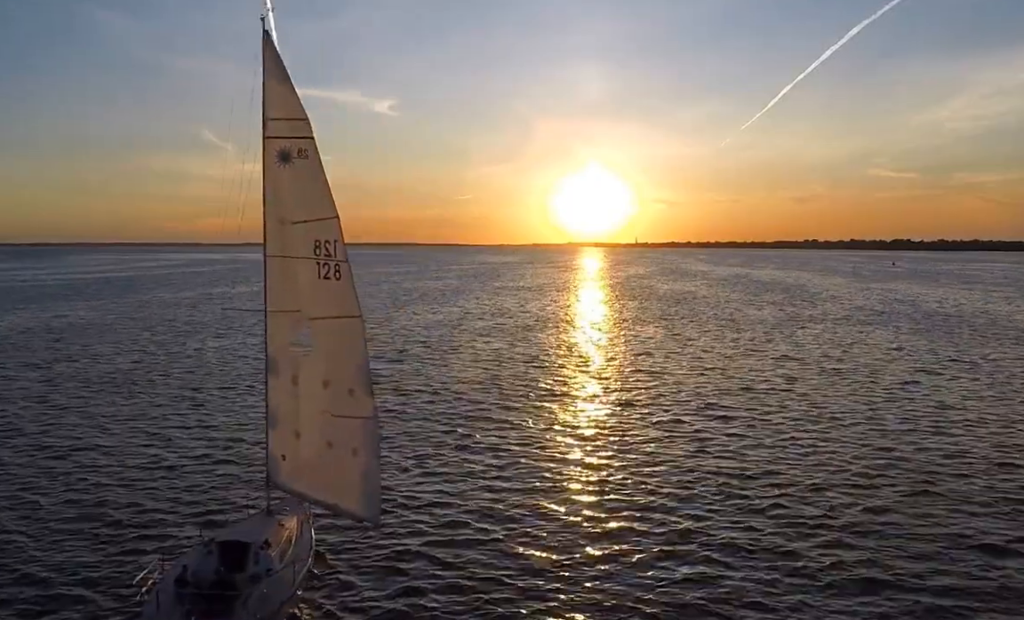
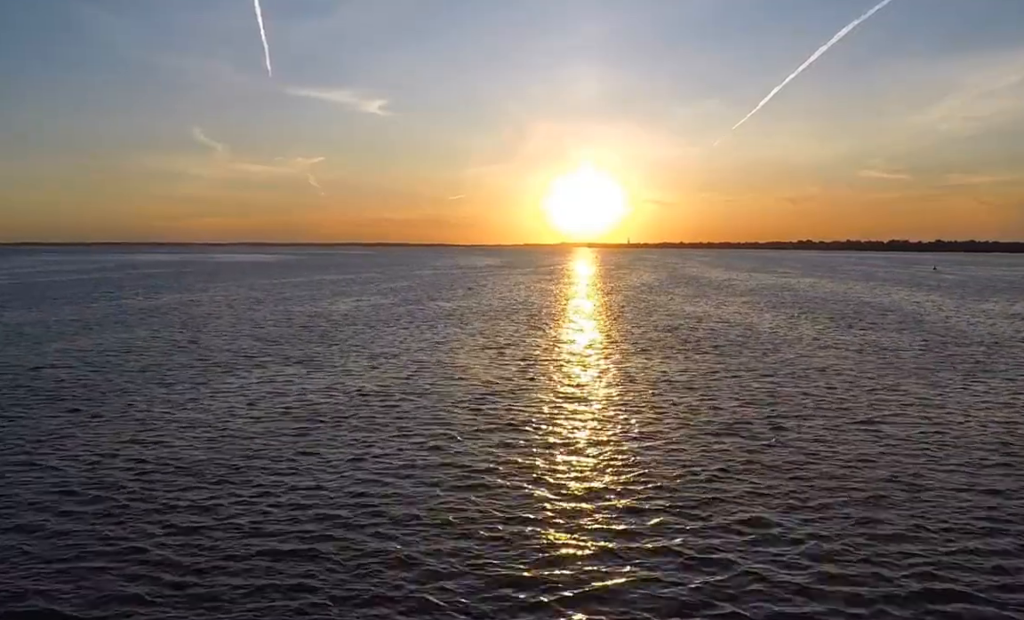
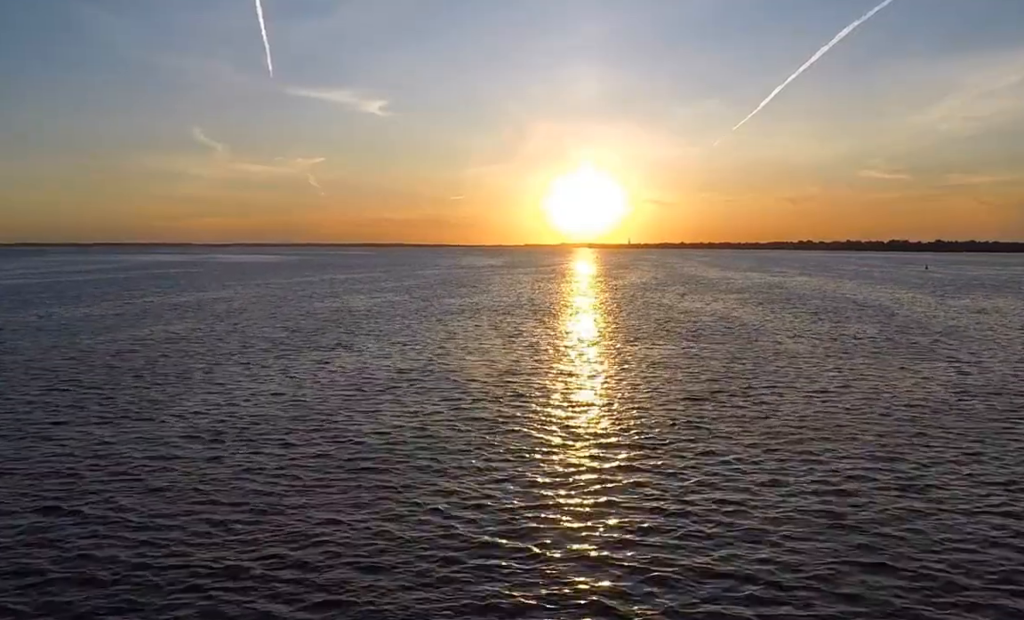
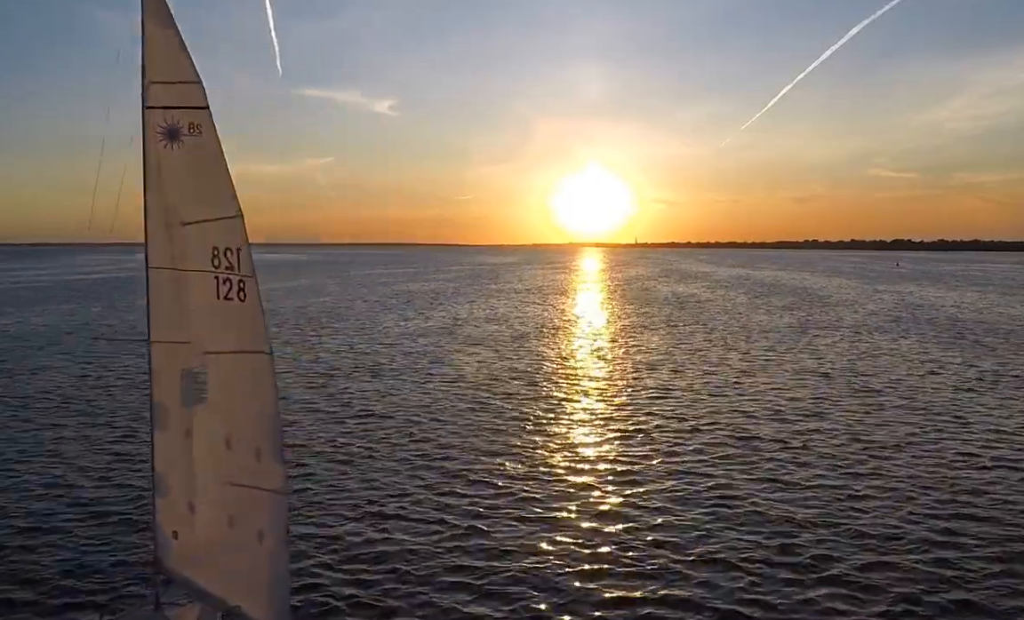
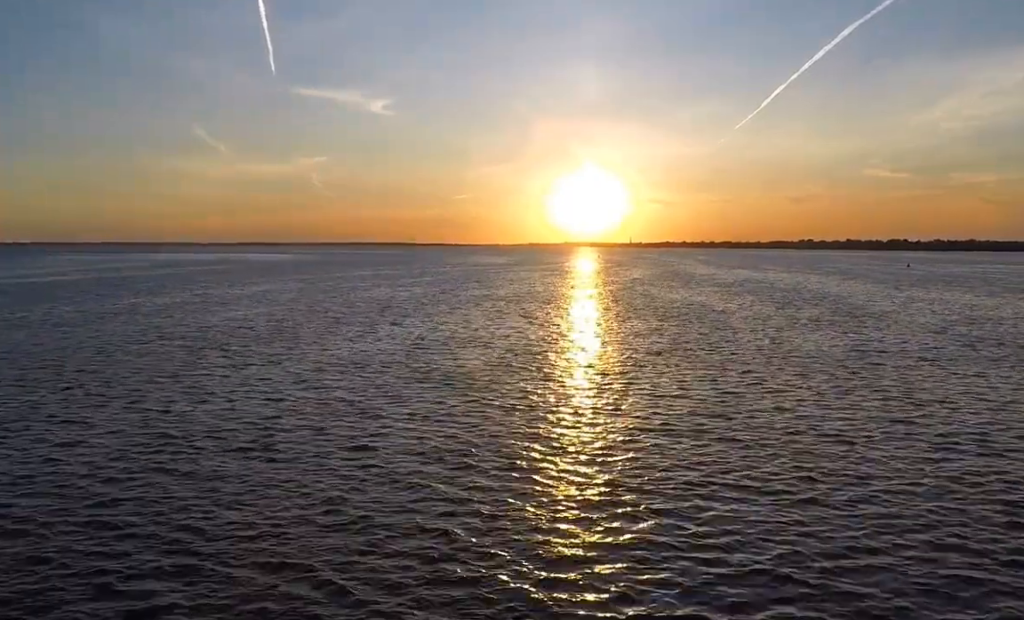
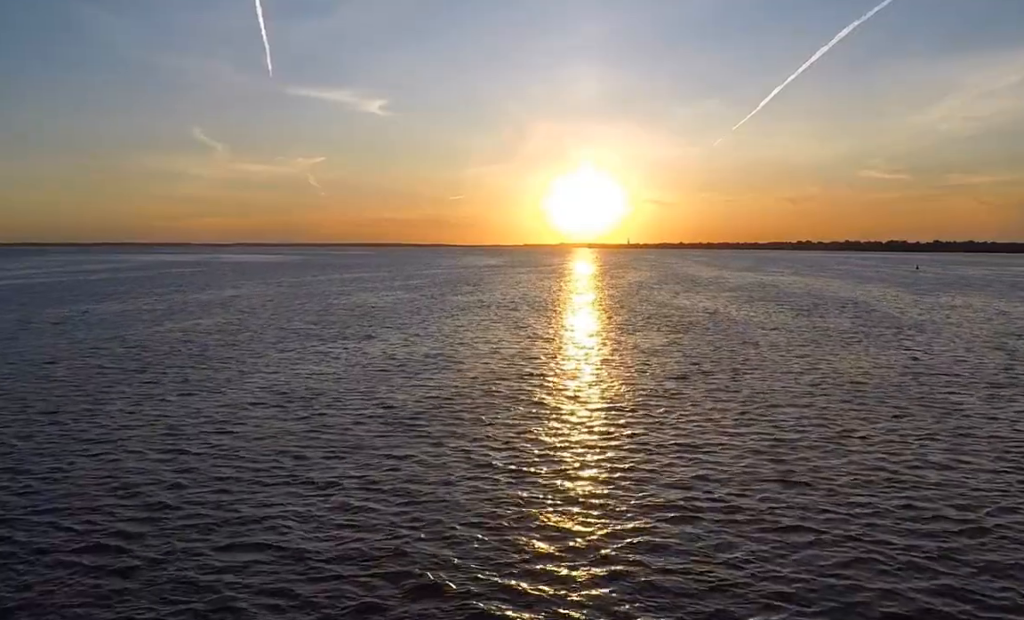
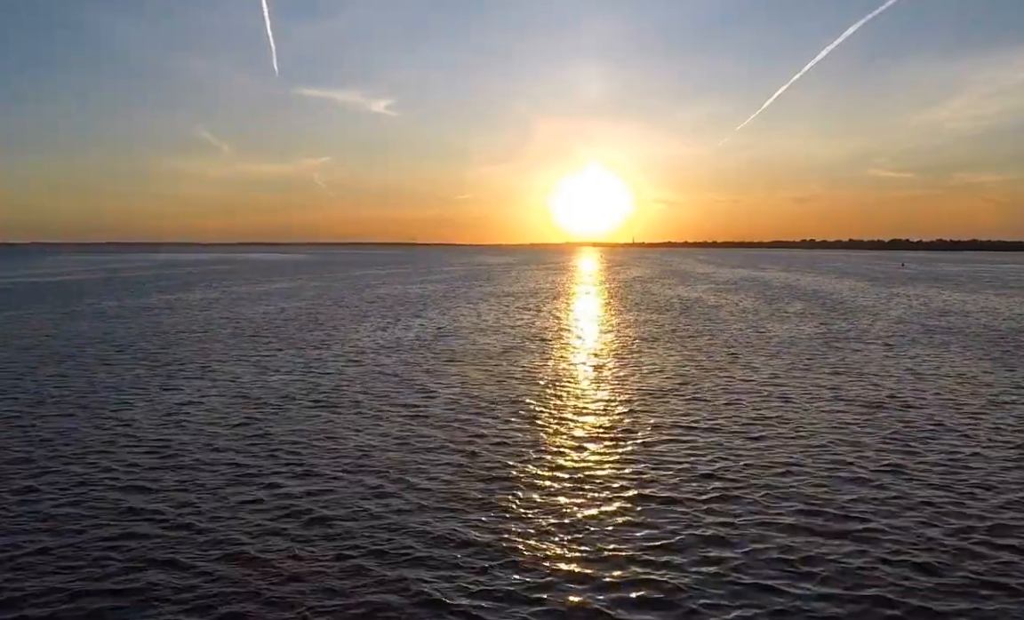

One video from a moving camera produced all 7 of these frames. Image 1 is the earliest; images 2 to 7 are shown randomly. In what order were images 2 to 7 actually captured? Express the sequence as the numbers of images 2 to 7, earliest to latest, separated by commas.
4, 7, 5, 6, 3, 2
